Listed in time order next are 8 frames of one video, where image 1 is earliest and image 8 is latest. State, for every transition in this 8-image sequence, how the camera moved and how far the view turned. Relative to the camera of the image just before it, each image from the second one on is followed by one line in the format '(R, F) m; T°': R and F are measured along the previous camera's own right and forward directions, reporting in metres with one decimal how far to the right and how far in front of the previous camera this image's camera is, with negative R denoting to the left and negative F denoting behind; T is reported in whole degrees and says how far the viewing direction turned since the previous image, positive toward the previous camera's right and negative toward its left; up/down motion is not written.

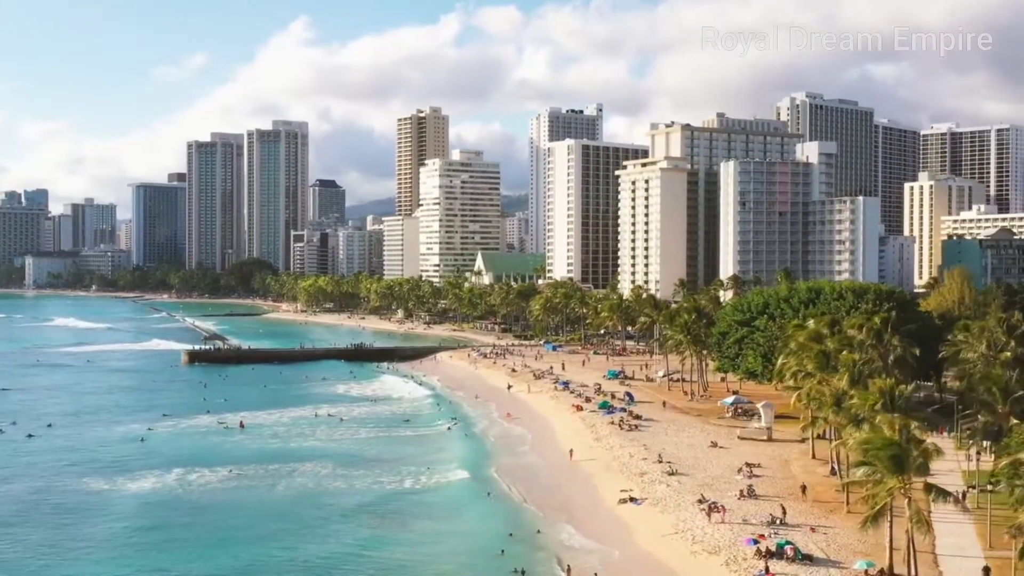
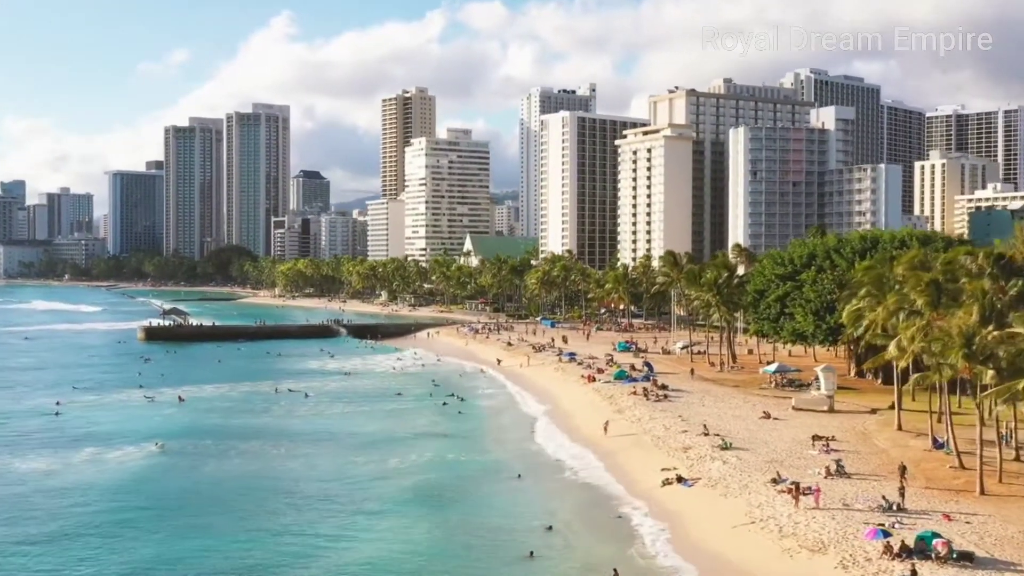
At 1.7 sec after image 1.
(-0.9, +15.1) m; +1°
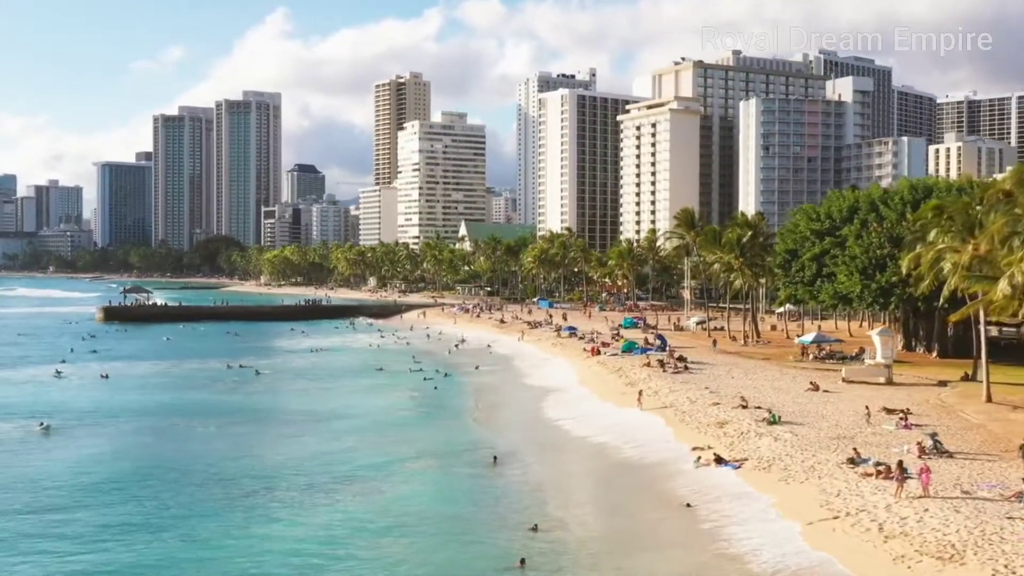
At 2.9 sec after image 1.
(+0.5, +11.7) m; 0°
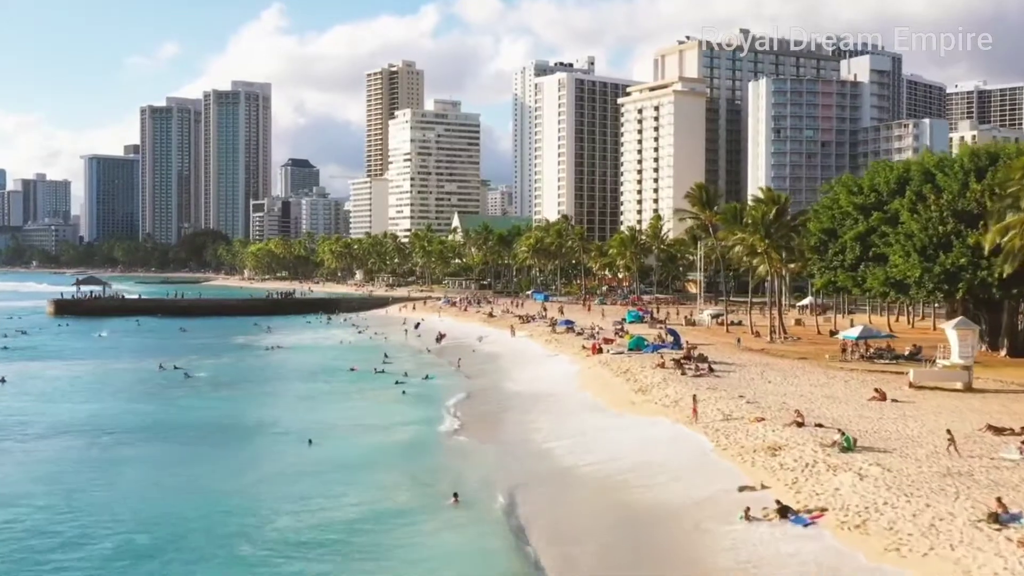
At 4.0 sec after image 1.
(+0.6, +11.0) m; 0°
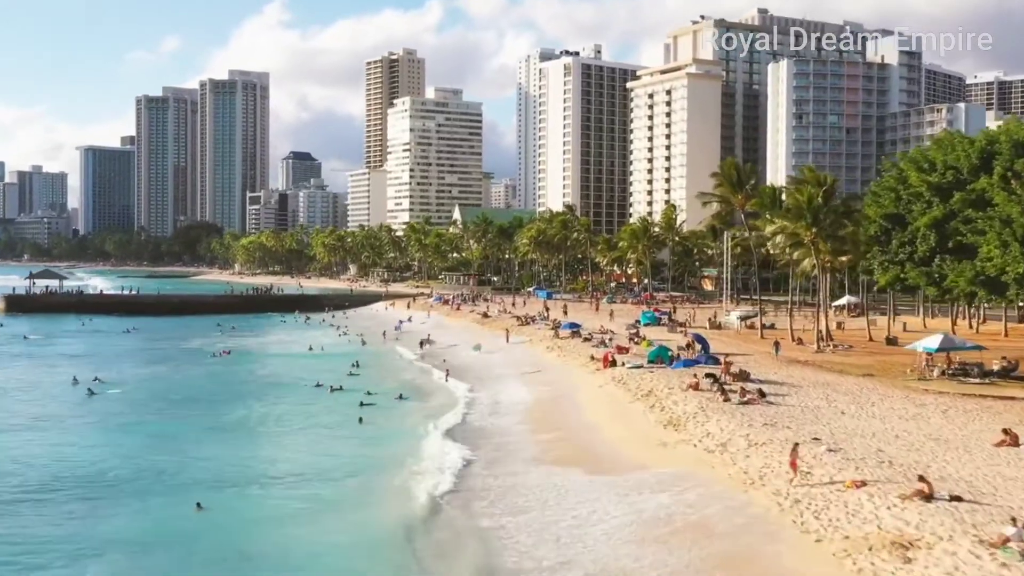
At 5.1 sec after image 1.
(+0.5, +10.8) m; 0°
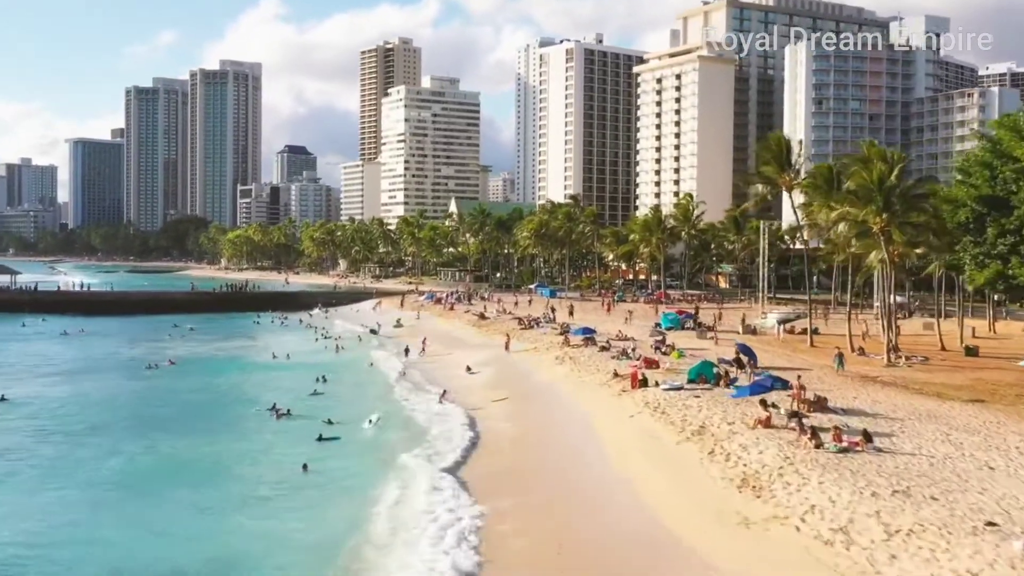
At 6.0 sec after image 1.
(-0.2, +9.7) m; 0°
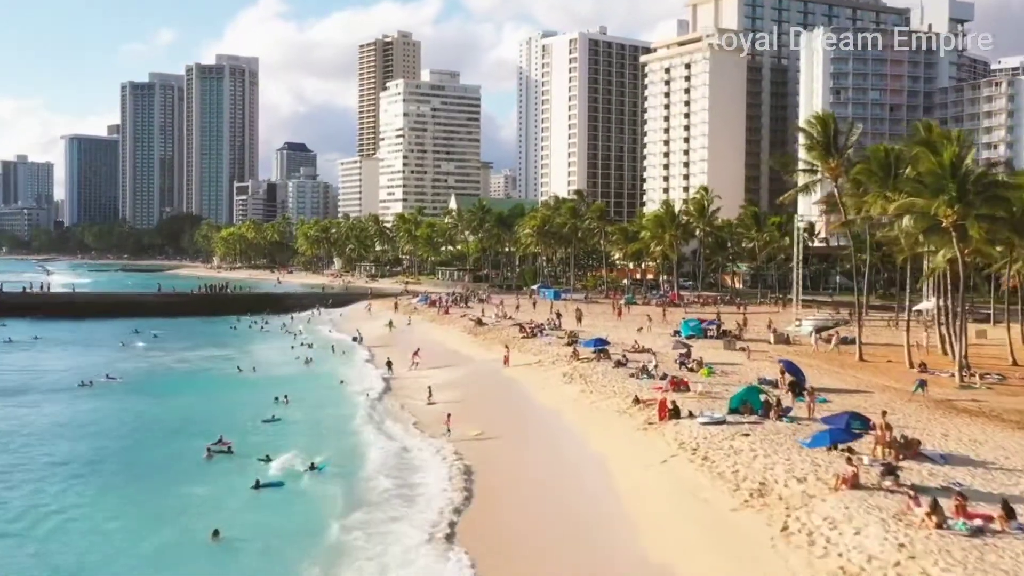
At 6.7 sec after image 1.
(+0.1, +7.0) m; 0°
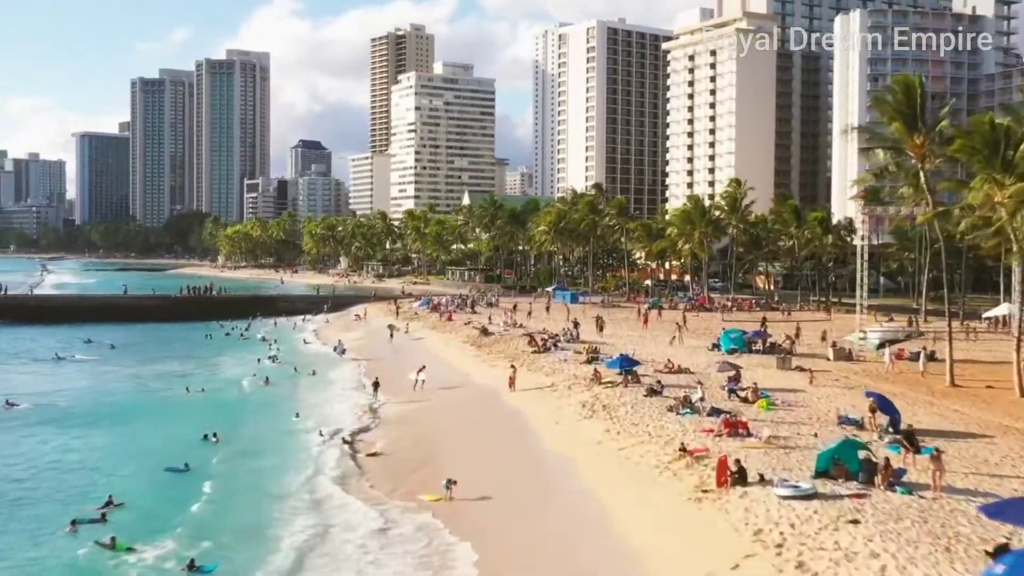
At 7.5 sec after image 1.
(+0.3, +8.3) m; -1°
